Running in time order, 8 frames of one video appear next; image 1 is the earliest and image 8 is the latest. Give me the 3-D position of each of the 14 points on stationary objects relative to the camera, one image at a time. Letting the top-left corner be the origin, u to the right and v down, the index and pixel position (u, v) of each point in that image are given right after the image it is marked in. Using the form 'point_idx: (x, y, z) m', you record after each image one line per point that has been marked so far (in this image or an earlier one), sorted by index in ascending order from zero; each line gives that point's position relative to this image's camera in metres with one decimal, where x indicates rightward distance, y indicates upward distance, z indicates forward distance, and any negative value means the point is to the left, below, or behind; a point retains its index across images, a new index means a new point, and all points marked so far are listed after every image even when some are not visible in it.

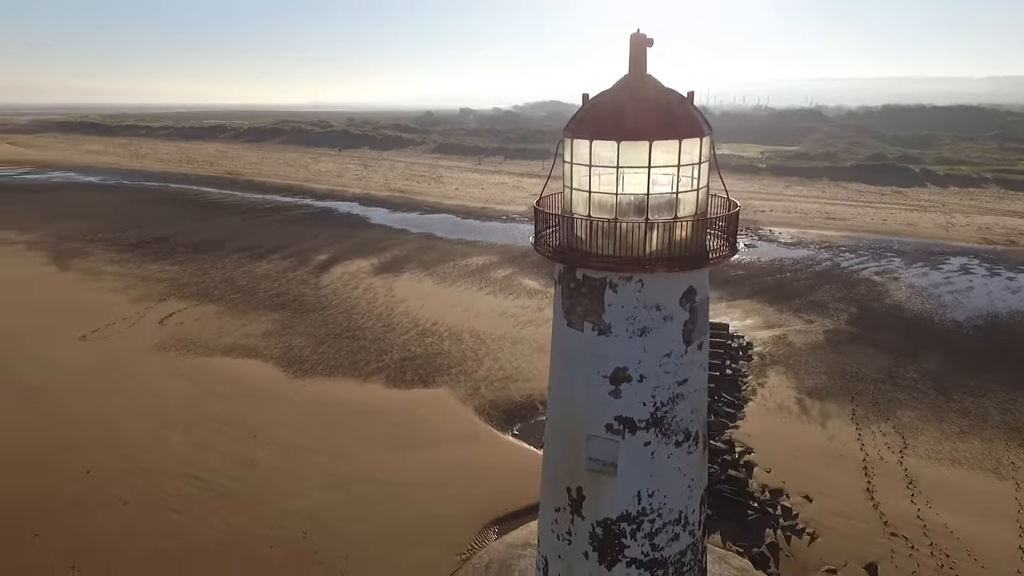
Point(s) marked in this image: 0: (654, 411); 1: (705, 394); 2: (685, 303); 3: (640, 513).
0: (+1.2, -1.0, +5.1) m
1: (+1.7, -0.9, +5.3) m
2: (+1.4, -0.1, +4.9) m
3: (+1.1, -1.9, +5.3) m
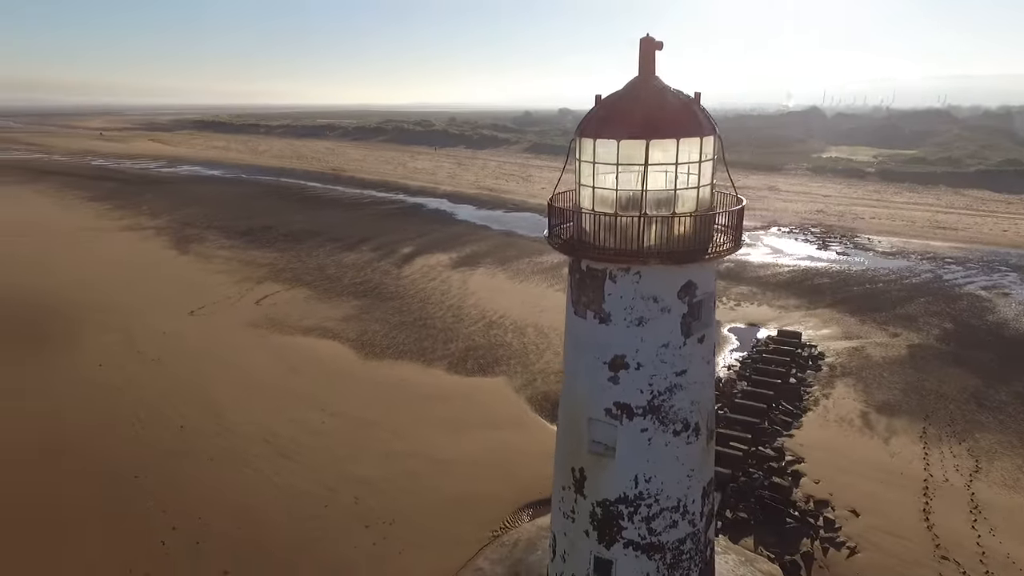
0: (+1.2, -0.9, +5.3) m
1: (+1.7, -0.9, +5.5) m
2: (+1.4, -0.1, +5.1) m
3: (+1.1, -1.9, +5.5) m
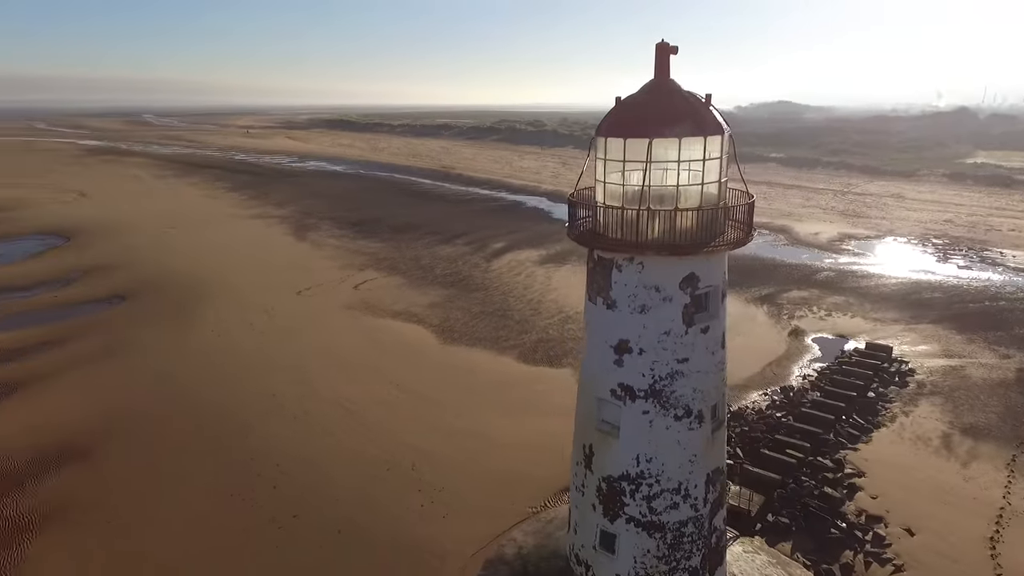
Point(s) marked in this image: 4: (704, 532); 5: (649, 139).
0: (+1.3, -0.9, +5.6) m
1: (+1.8, -0.8, +5.7) m
2: (+1.5, 0.0, +5.4) m
3: (+1.2, -1.8, +5.9) m
4: (+1.9, -2.4, +6.1) m
5: (+1.1, +1.3, +5.3) m
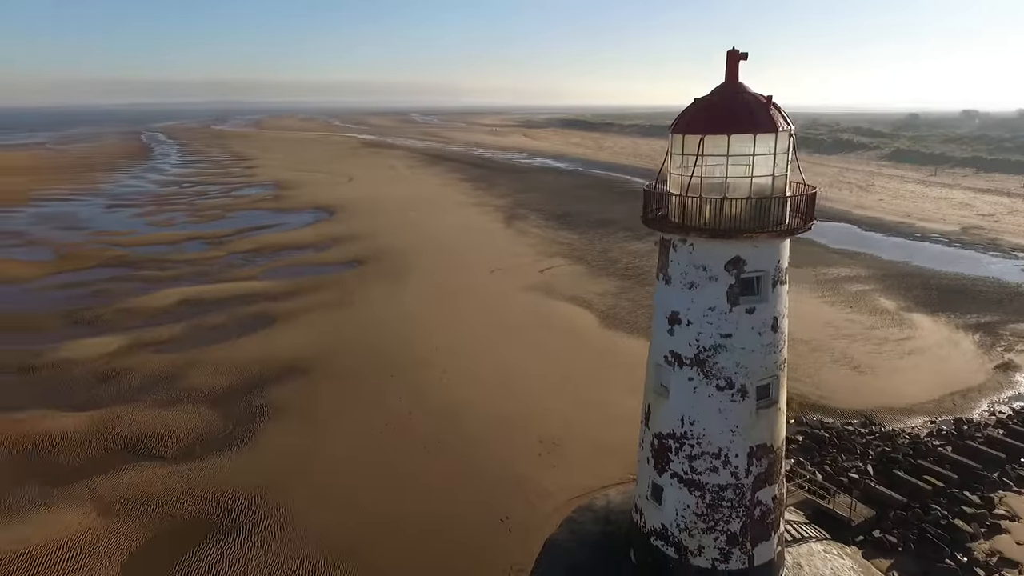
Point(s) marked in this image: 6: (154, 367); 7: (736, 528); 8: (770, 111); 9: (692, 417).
0: (+1.9, -0.7, +6.3) m
1: (+2.4, -0.7, +6.2) m
2: (+2.1, +0.2, +6.0) m
3: (+1.8, -1.6, +6.6) m
4: (+2.5, -2.3, +6.6) m
5: (+1.9, +1.5, +6.0) m
6: (-8.9, -1.9, +15.3) m
7: (+2.4, -2.6, +6.6) m
8: (+2.5, +1.7, +5.9) m
9: (+1.9, -1.4, +6.5) m
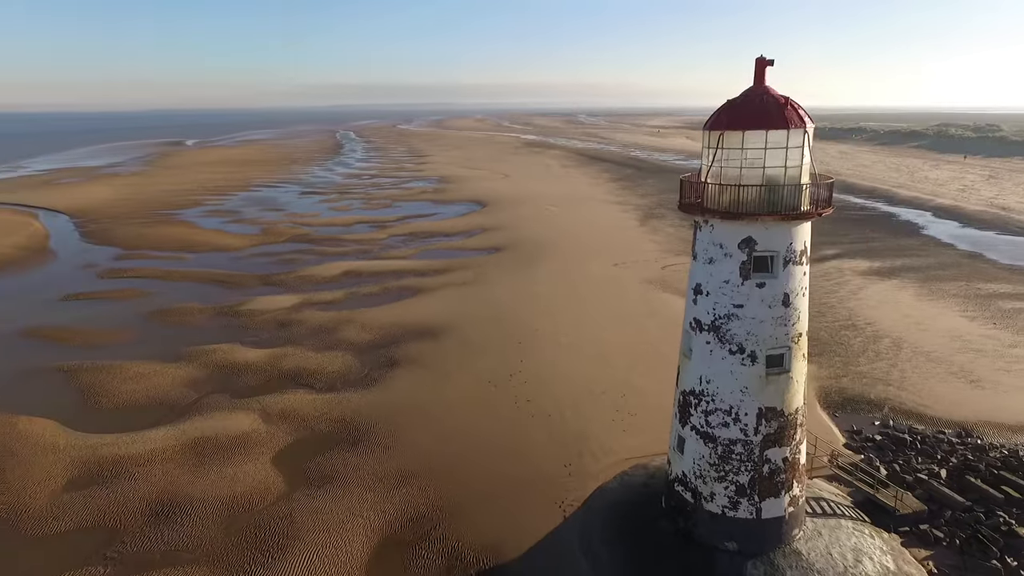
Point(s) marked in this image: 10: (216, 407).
0: (+2.4, -0.4, +7.3) m
1: (+2.9, -0.4, +7.0) m
2: (+2.6, +0.4, +6.9) m
3: (+2.3, -1.3, +7.6) m
4: (+2.9, -2.0, +7.4) m
5: (+2.4, +1.8, +7.0) m
6: (-5.9, -1.0, +18.7) m
7: (+2.8, -2.3, +7.5) m
8: (+3.0, +1.9, +6.7) m
9: (+2.4, -1.1, +7.4) m
10: (-6.4, -2.6, +13.3) m
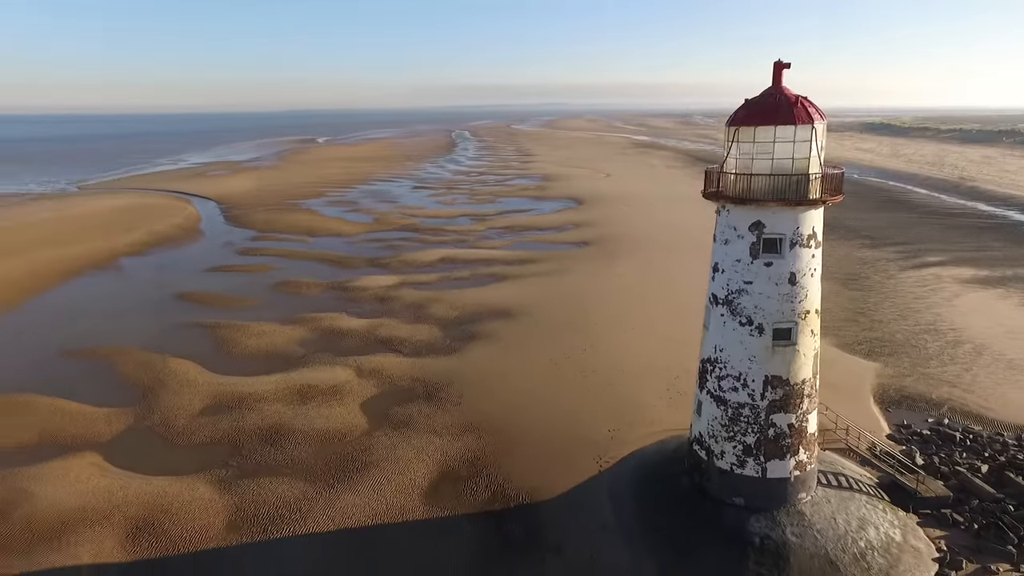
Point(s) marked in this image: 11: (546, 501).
0: (+2.8, -0.1, +8.2) m
1: (+3.3, -0.1, +7.8) m
2: (+3.1, +0.7, +7.8) m
3: (+2.8, -1.0, +8.5) m
4: (+3.3, -1.8, +8.2) m
5: (+2.9, +2.1, +7.9) m
6: (-3.4, -0.3, +20.9) m
7: (+3.2, -2.1, +8.3) m
8: (+3.5, +2.2, +7.5) m
9: (+2.8, -0.8, +8.3) m
10: (-4.9, -1.9, +15.6) m
11: (+0.5, -3.4, +9.9) m
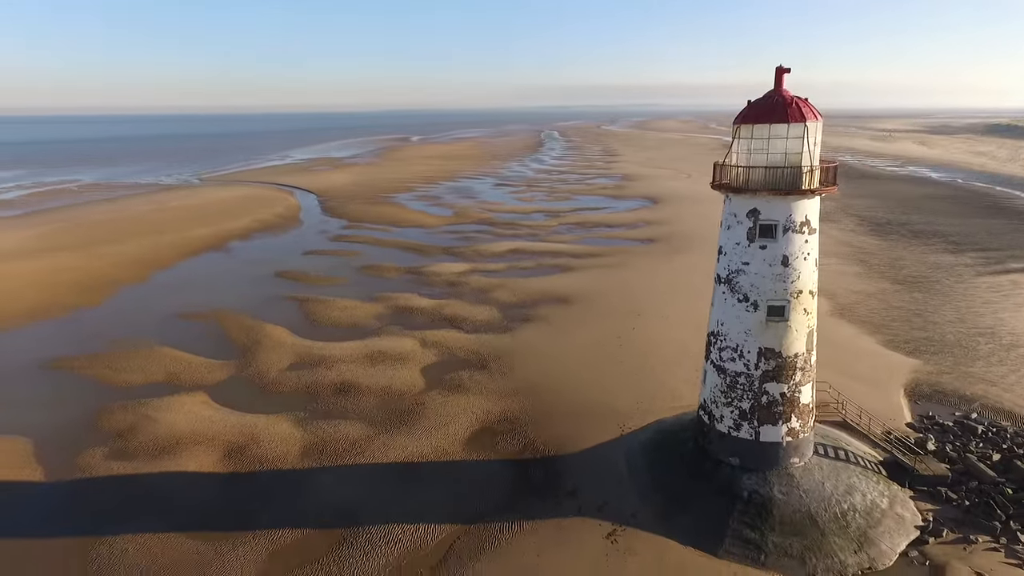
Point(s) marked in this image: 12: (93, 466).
0: (+3.2, +0.2, +9.2) m
1: (+3.6, +0.1, +8.8) m
2: (+3.4, +1.0, +8.7) m
3: (+3.1, -0.7, +9.5) m
4: (+3.6, -1.5, +9.1) m
5: (+3.4, +2.3, +8.8) m
6: (-1.2, +0.2, +22.6) m
7: (+3.5, -1.8, +9.2) m
8: (+3.8, +2.5, +8.5) m
9: (+3.2, -0.5, +9.3) m
10: (-3.5, -1.3, +17.6) m
11: (+1.0, -3.0, +11.2) m
12: (-7.6, -3.2, +11.3) m
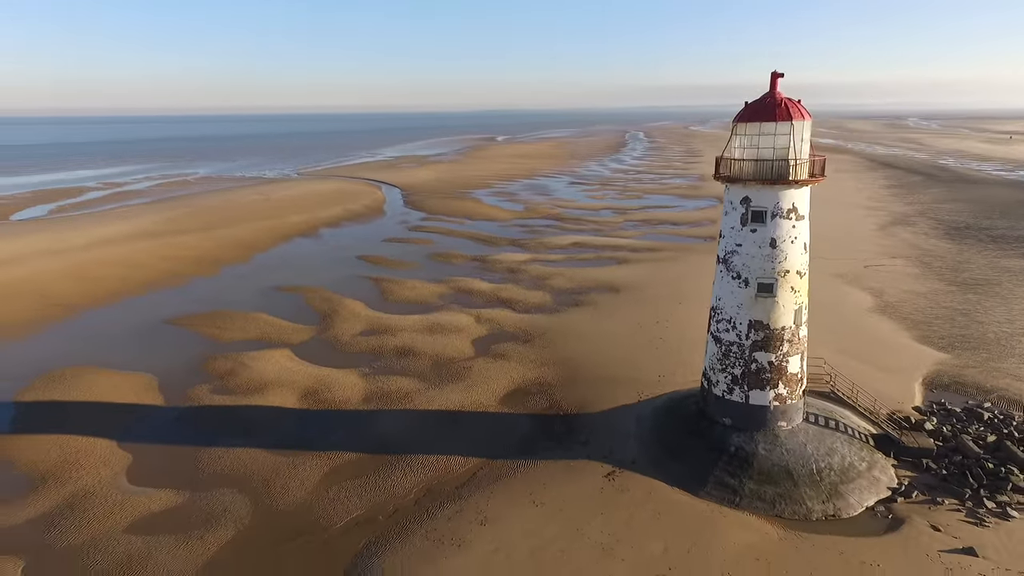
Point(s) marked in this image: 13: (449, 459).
0: (+3.6, +0.6, +10.4) m
1: (+3.9, +0.5, +9.9) m
2: (+3.7, +1.4, +10.0) m
3: (+3.5, -0.3, +10.7) m
4: (+3.9, -1.1, +10.3) m
5: (+3.8, +2.7, +10.1) m
6: (+1.0, +0.7, +24.3) m
7: (+3.8, -1.4, +10.4) m
8: (+4.2, +2.8, +9.6) m
9: (+3.6, -0.1, +10.6) m
10: (-2.0, -0.7, +19.7) m
11: (+1.6, -2.6, +12.7) m
12: (-7.0, -2.5, +13.9) m
13: (-1.1, -3.1, +11.3) m
